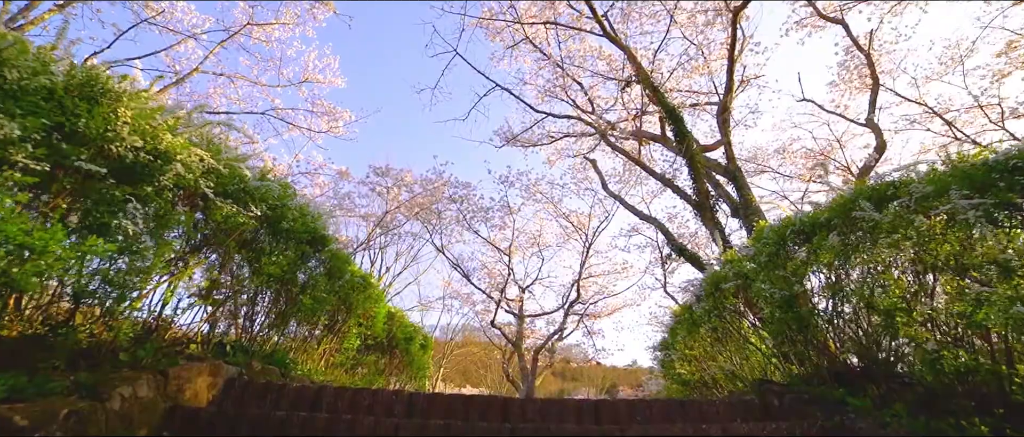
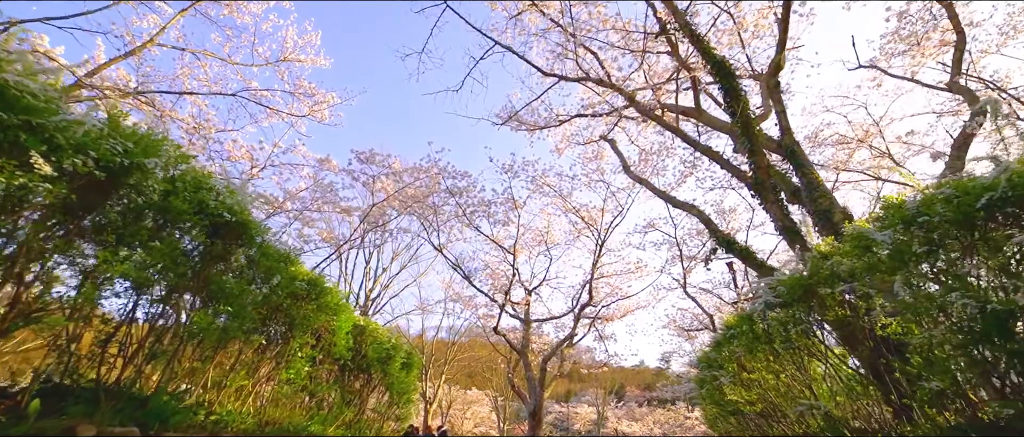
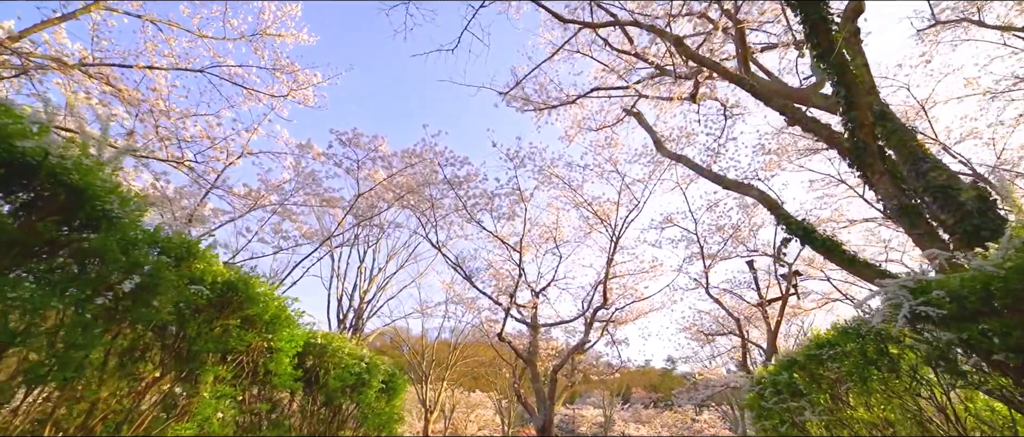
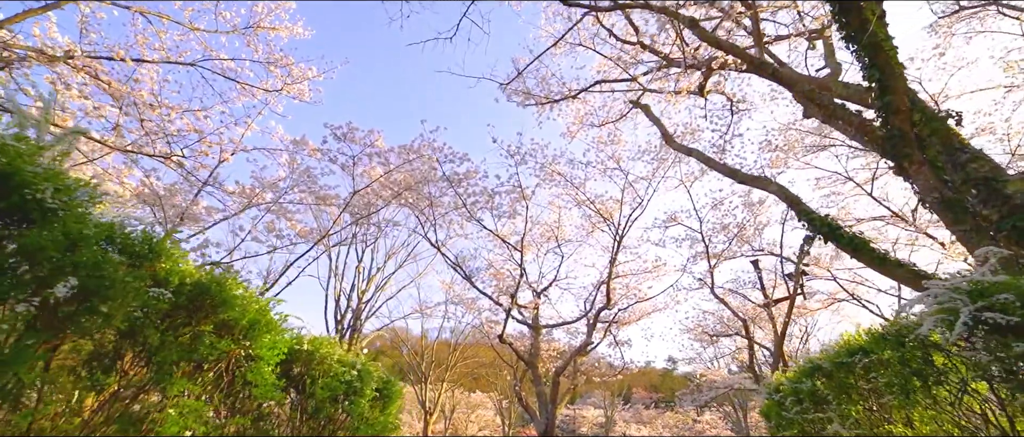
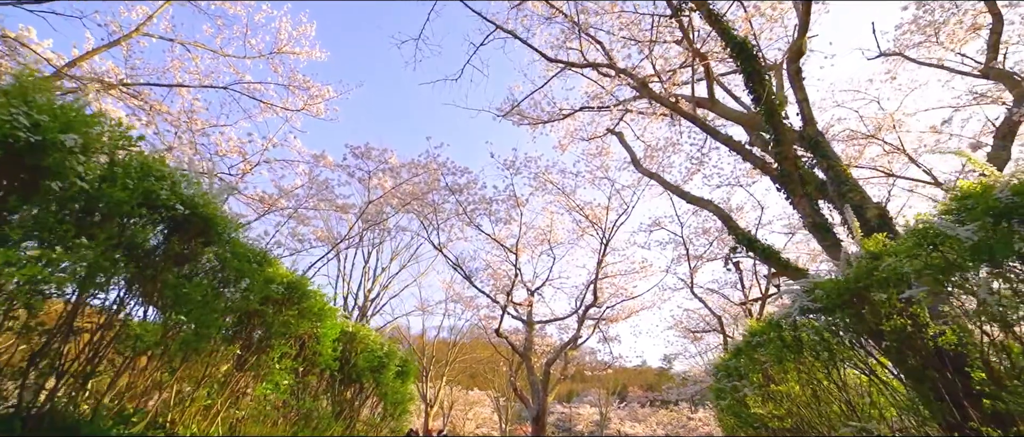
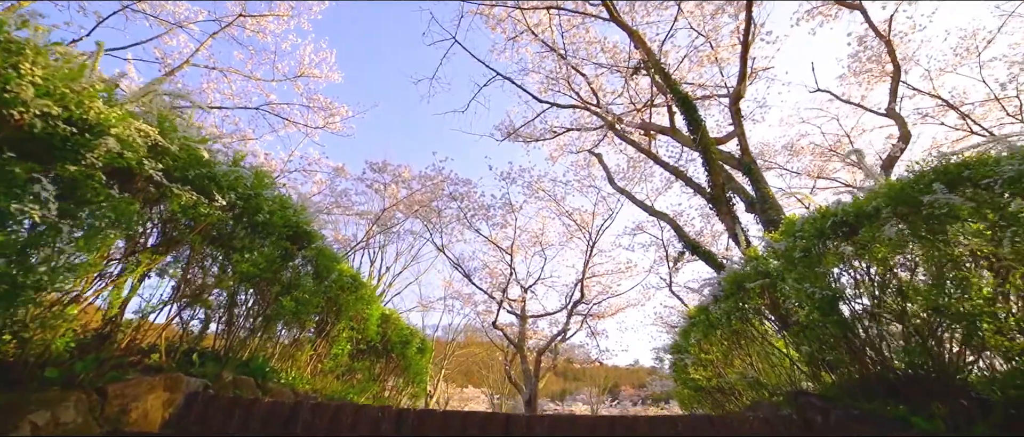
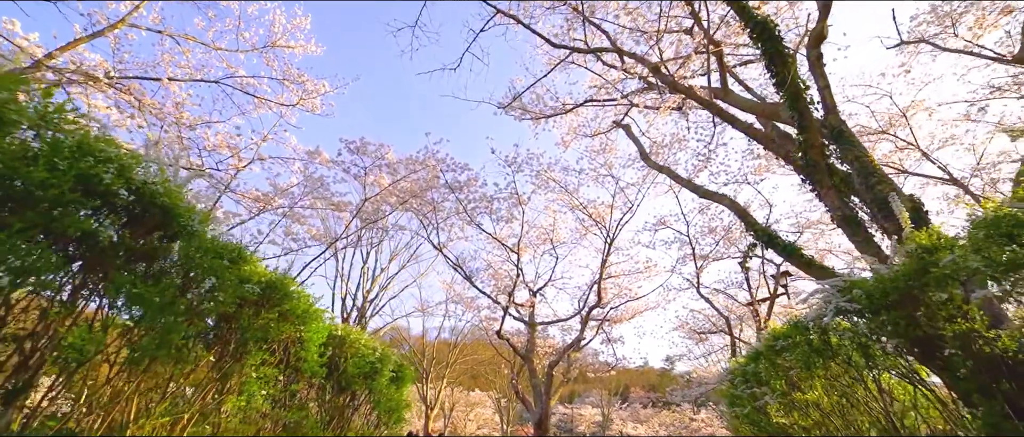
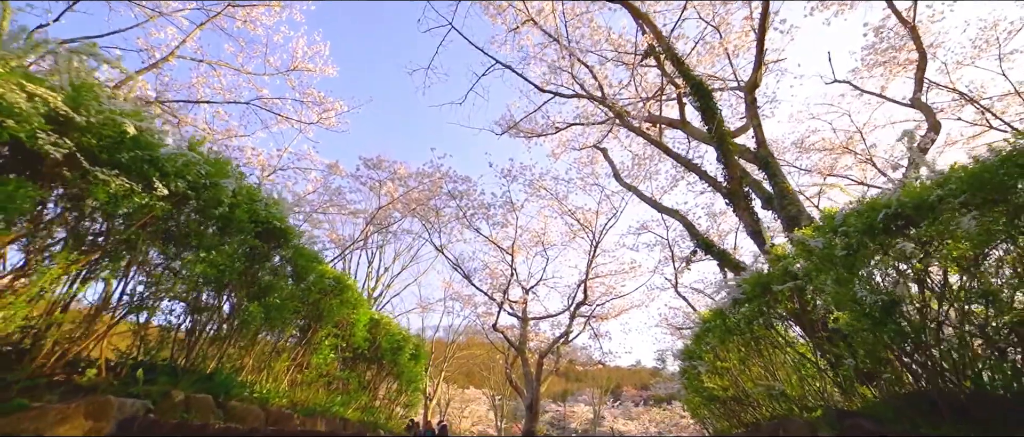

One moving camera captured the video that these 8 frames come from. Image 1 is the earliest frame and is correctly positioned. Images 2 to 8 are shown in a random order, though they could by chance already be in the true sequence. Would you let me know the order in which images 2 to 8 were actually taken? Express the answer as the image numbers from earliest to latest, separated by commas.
6, 8, 2, 5, 7, 3, 4
